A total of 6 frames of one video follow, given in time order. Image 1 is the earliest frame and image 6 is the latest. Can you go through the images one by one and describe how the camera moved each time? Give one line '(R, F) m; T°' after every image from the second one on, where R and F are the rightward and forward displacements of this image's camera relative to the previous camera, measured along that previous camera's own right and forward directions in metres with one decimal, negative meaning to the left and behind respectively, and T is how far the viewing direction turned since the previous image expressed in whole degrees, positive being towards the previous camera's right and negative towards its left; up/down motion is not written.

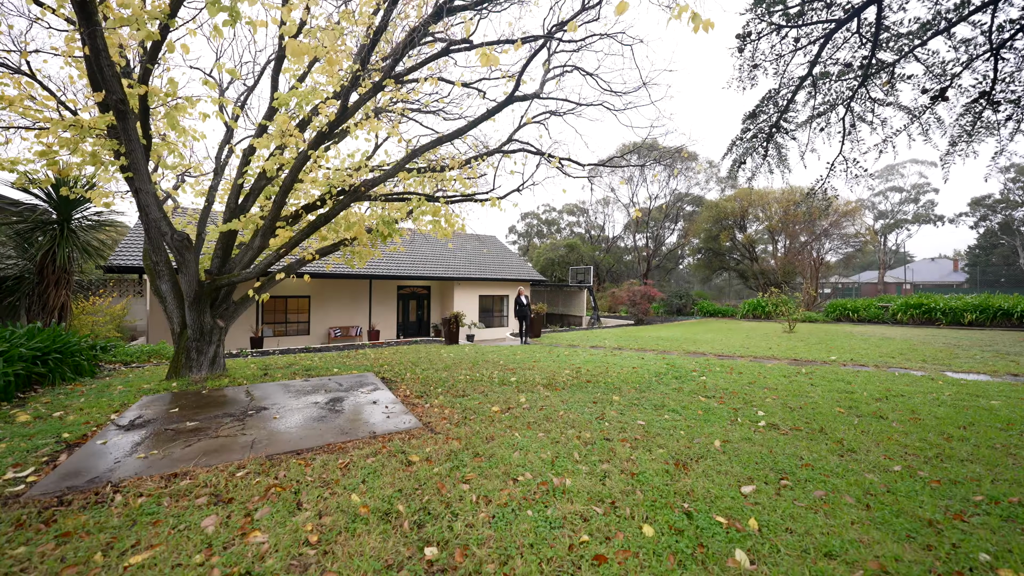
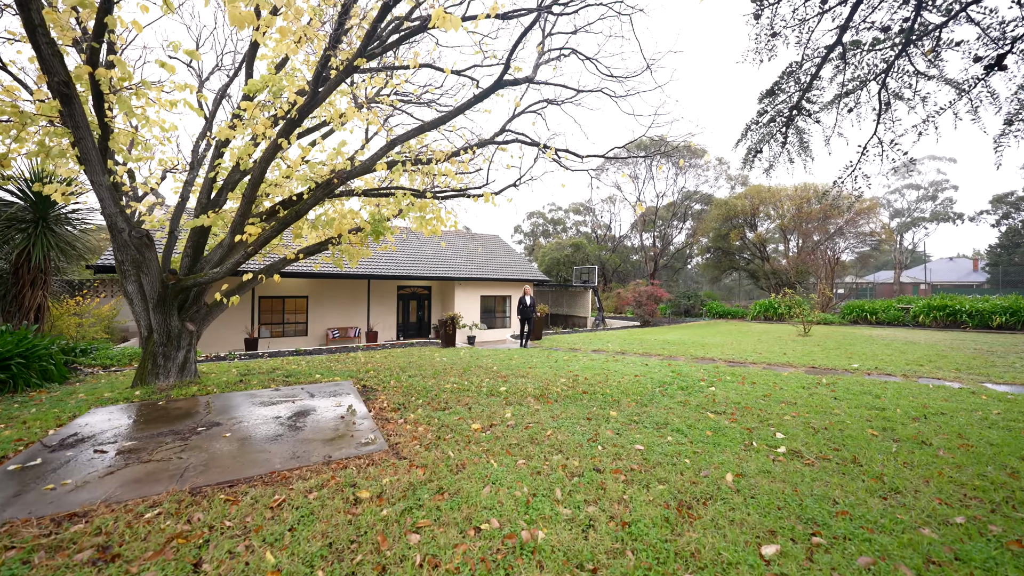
(+0.2, +0.5) m; -1°
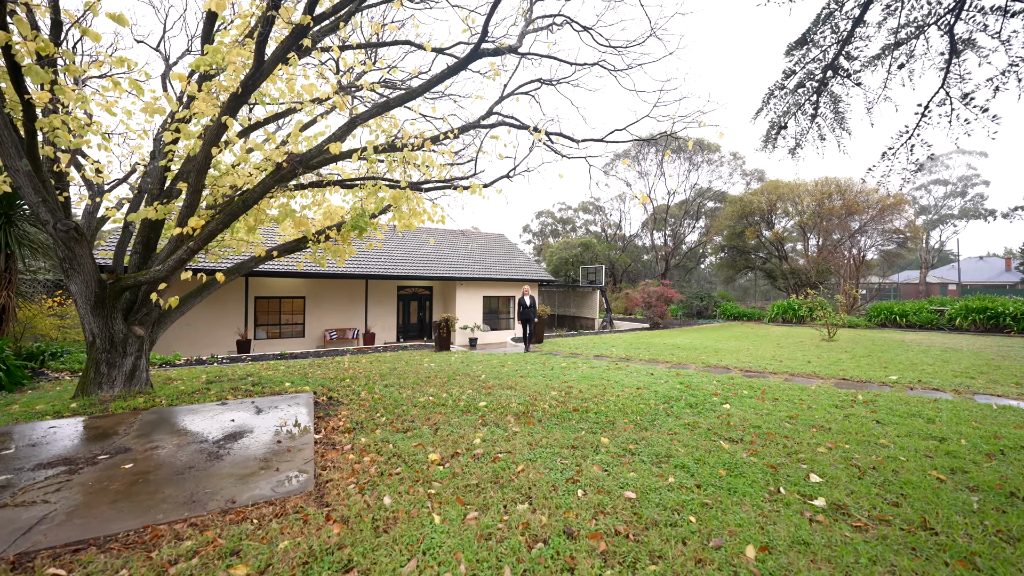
(+0.4, +0.7) m; -2°
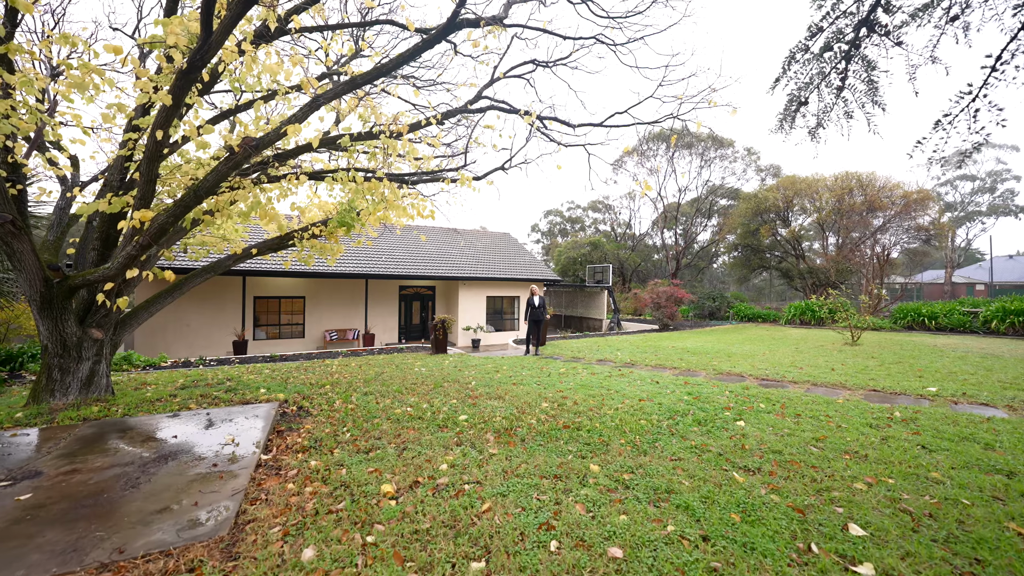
(+0.3, +0.5) m; -2°
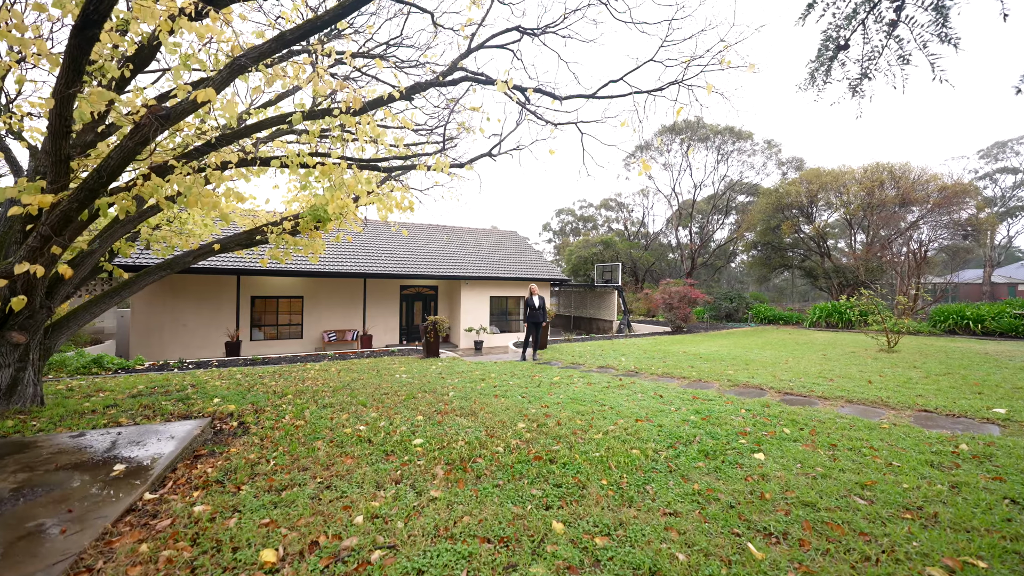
(+0.5, +0.7) m; -2°
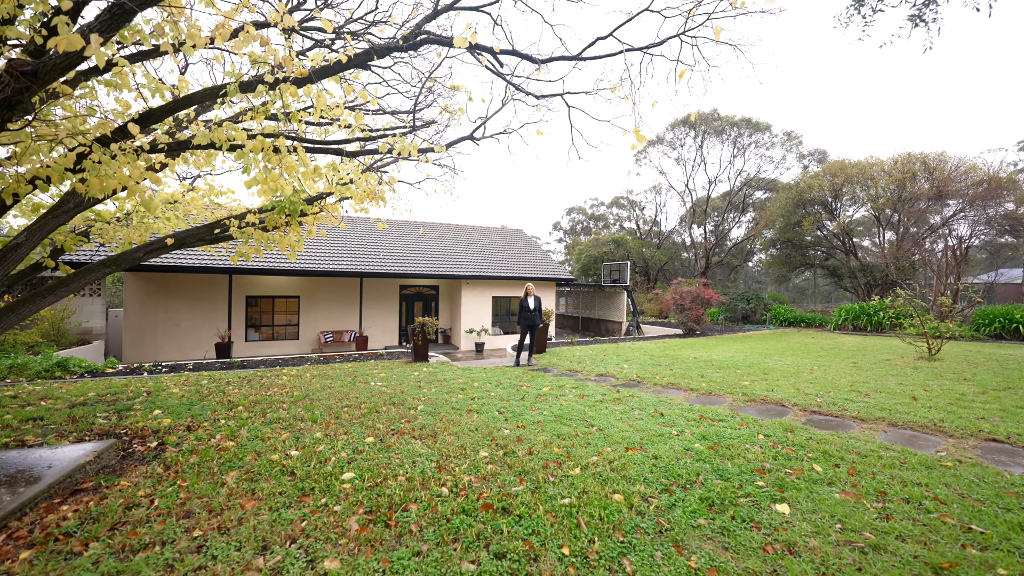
(+0.4, +0.7) m; -2°
